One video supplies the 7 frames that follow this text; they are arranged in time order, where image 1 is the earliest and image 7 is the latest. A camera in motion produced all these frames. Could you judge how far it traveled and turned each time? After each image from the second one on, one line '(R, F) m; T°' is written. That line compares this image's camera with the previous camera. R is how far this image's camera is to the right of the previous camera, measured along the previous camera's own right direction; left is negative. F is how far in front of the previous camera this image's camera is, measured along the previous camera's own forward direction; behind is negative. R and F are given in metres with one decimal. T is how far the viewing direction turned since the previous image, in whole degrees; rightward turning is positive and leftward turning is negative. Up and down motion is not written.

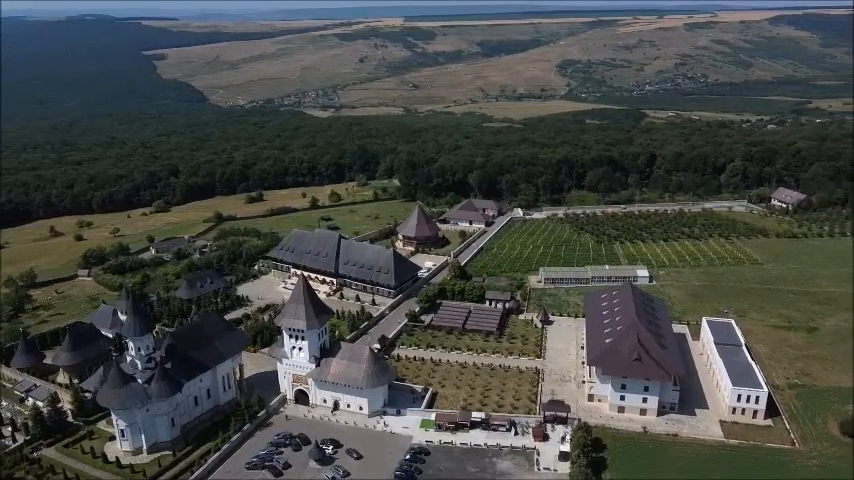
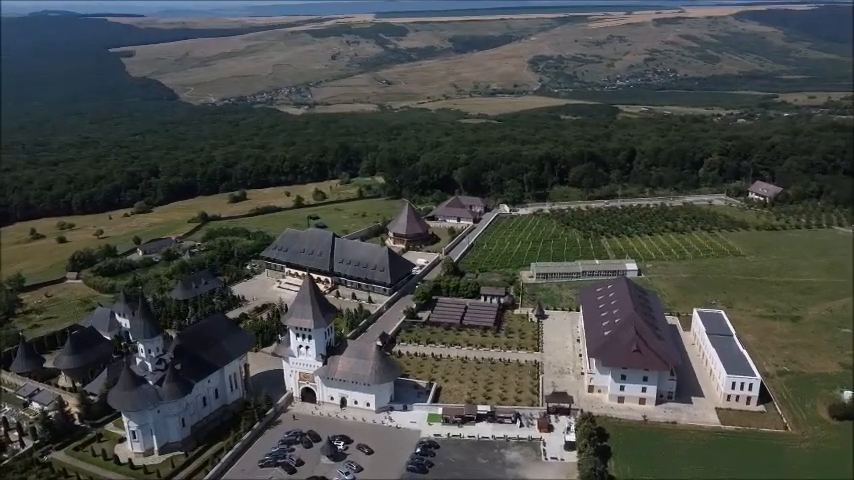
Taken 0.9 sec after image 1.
(-1.9, -0.7) m; +2°
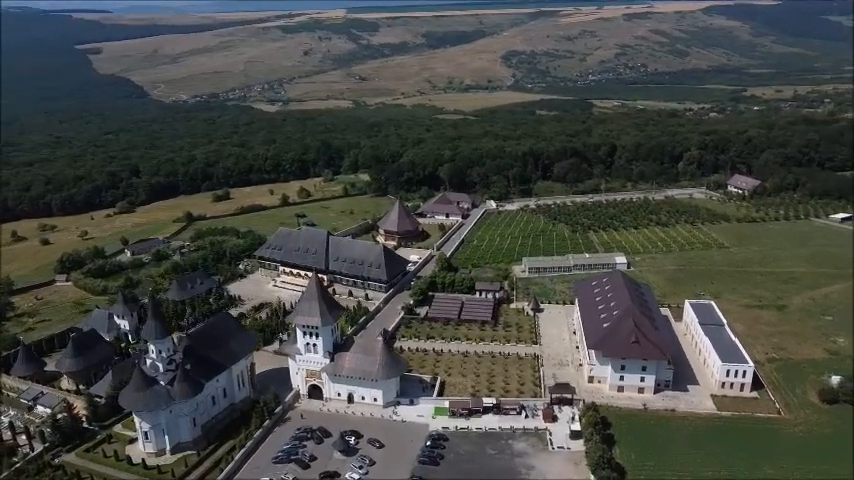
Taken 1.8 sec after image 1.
(-1.9, -0.7) m; +2°
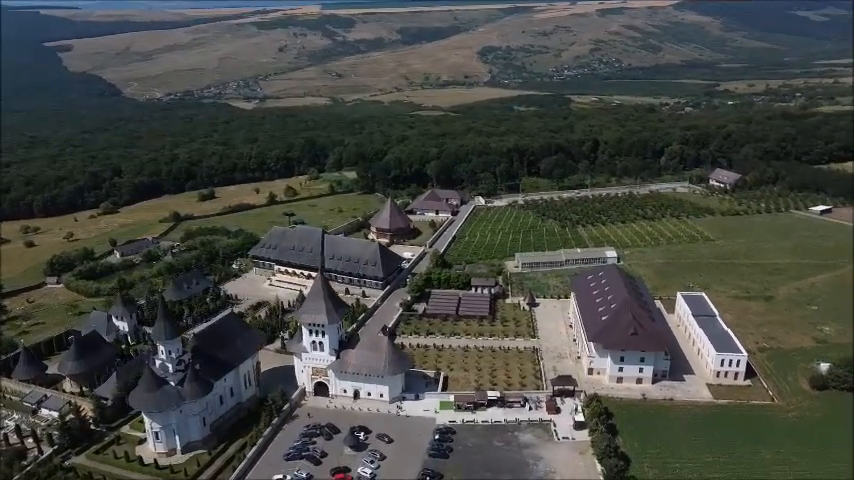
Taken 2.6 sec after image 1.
(-1.7, -0.6) m; +2°
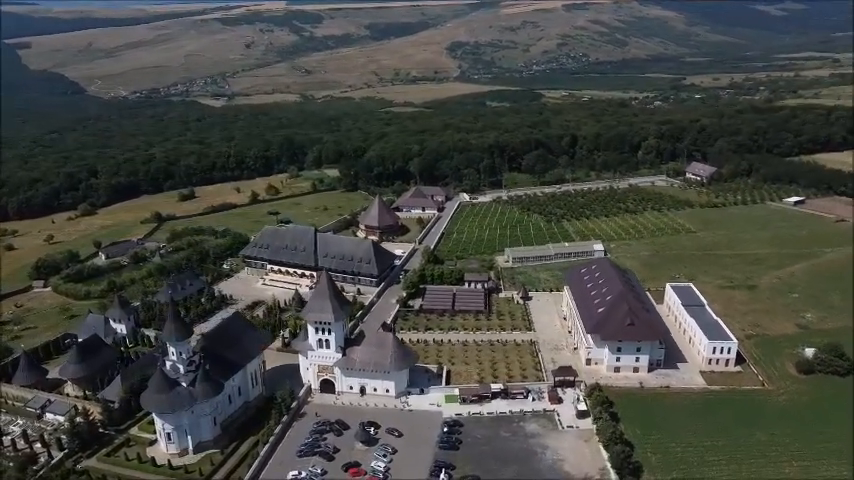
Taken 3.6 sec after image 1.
(-2.1, -0.8) m; +2°
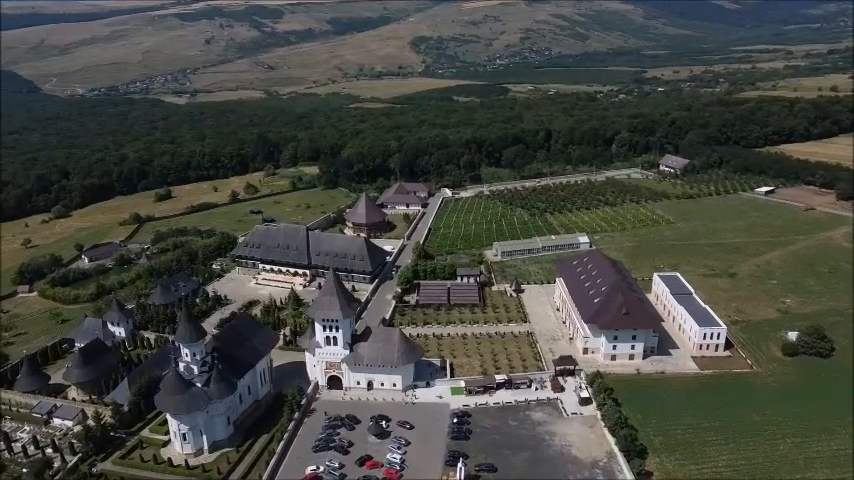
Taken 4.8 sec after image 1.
(-2.5, -0.9) m; +3°
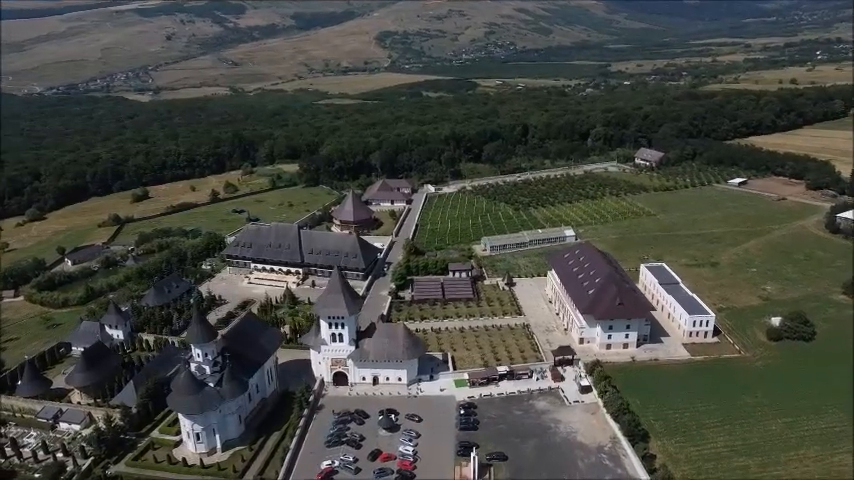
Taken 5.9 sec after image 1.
(-2.3, -0.9) m; +3°
